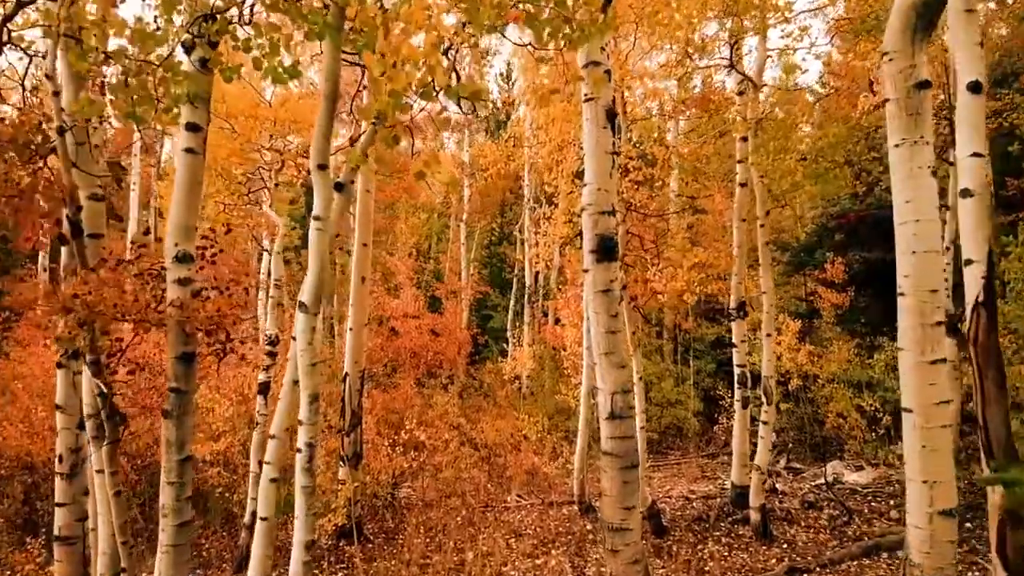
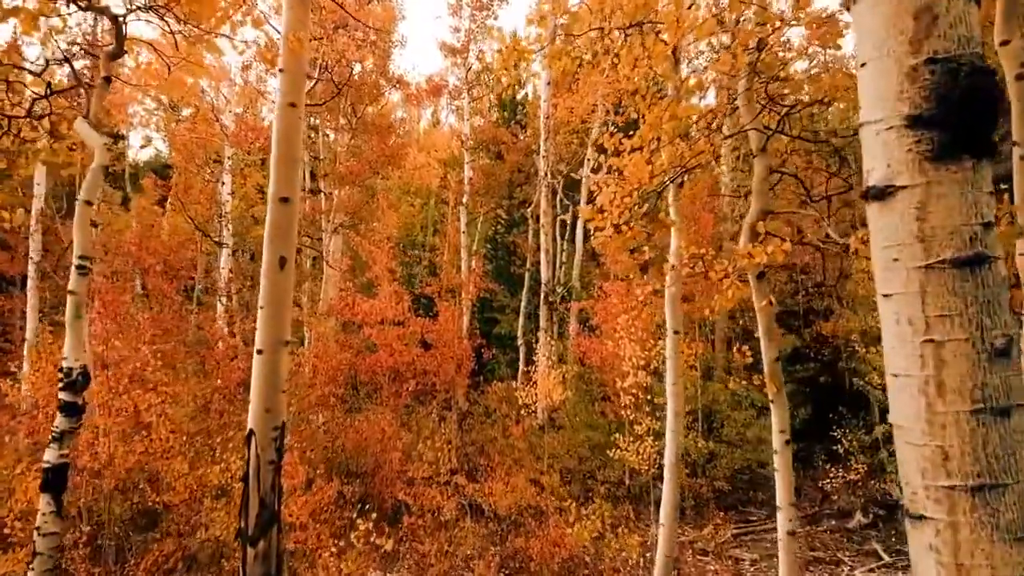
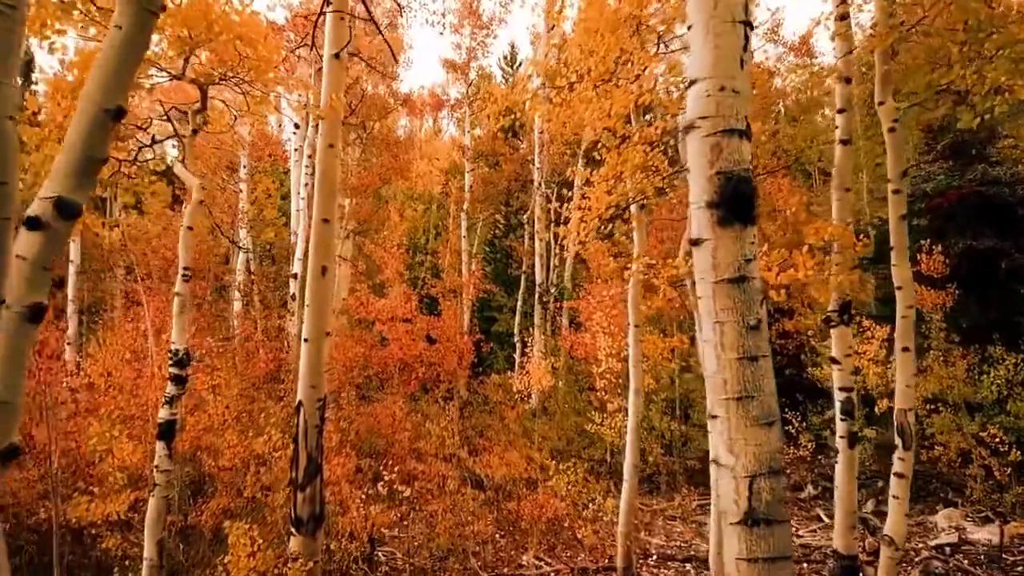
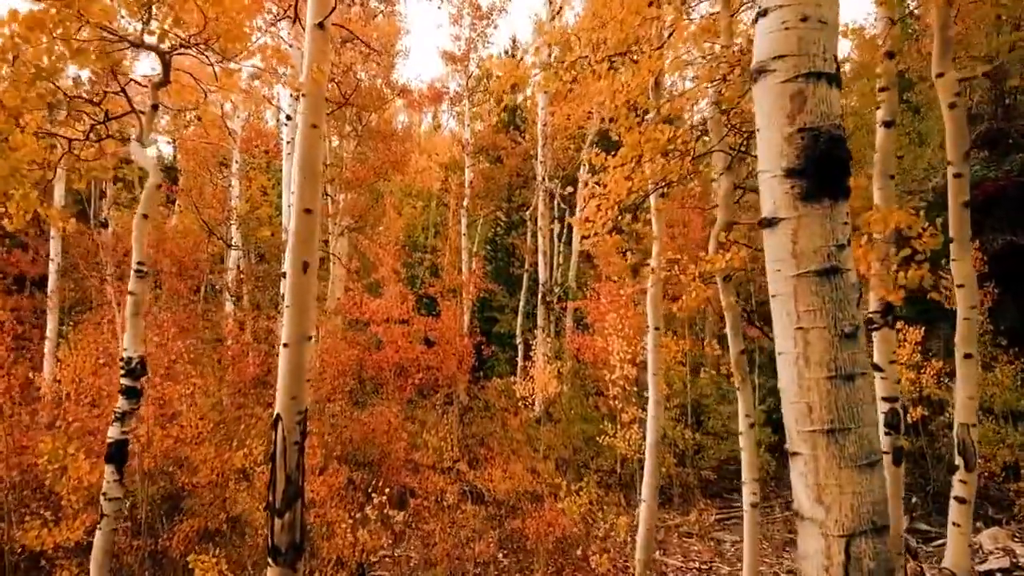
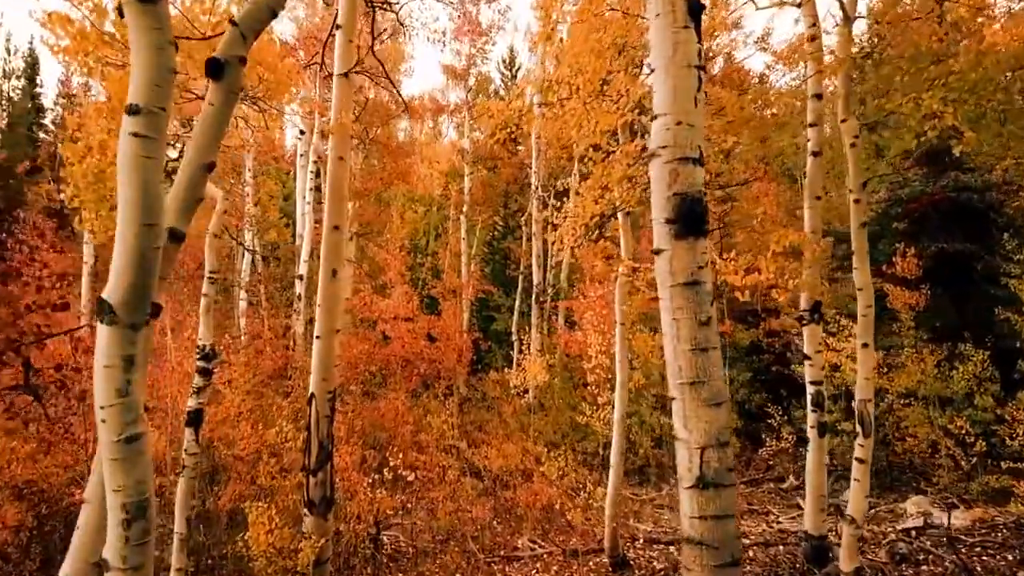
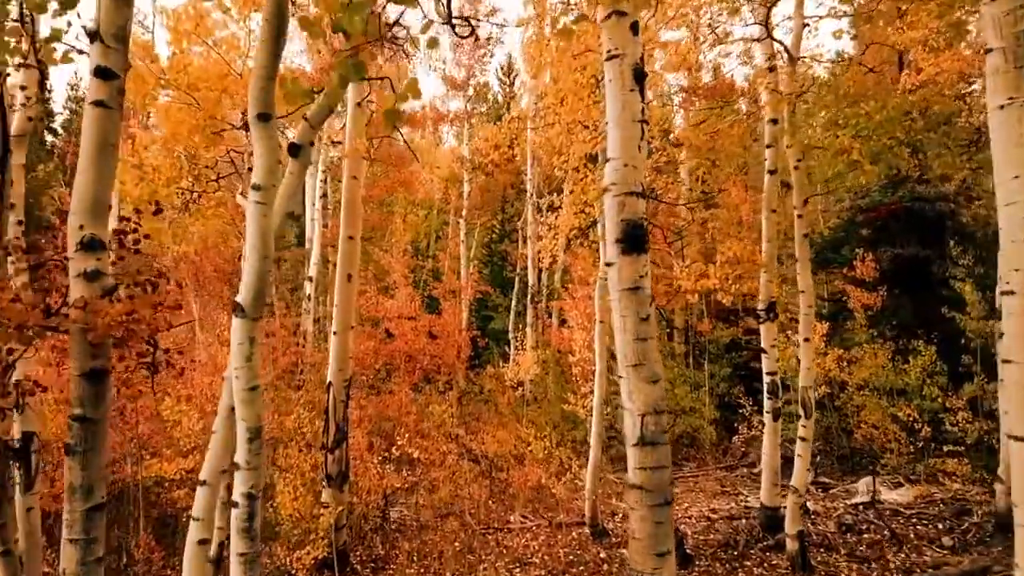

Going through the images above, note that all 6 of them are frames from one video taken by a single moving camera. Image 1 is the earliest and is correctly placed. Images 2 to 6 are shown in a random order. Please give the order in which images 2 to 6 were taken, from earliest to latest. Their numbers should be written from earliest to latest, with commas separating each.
6, 5, 3, 4, 2
